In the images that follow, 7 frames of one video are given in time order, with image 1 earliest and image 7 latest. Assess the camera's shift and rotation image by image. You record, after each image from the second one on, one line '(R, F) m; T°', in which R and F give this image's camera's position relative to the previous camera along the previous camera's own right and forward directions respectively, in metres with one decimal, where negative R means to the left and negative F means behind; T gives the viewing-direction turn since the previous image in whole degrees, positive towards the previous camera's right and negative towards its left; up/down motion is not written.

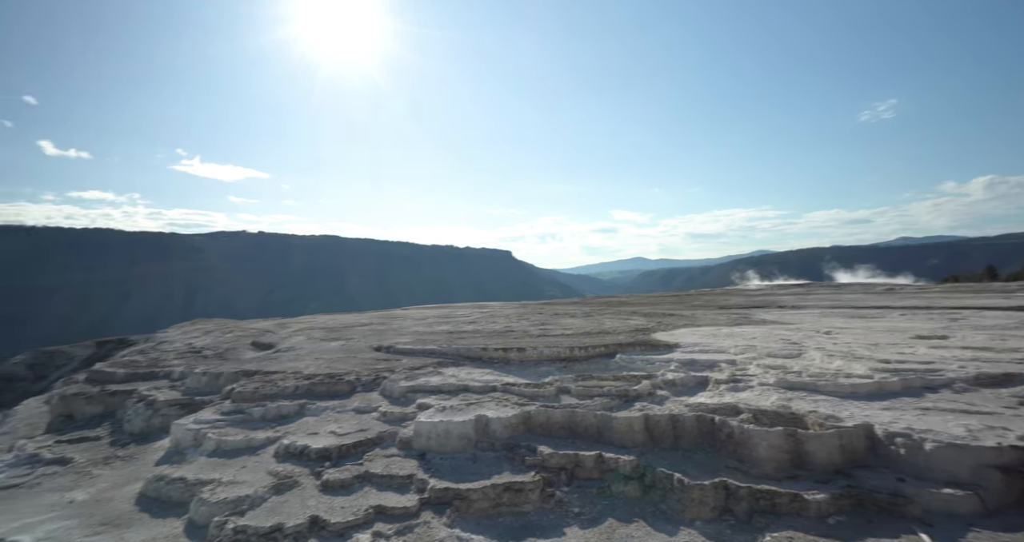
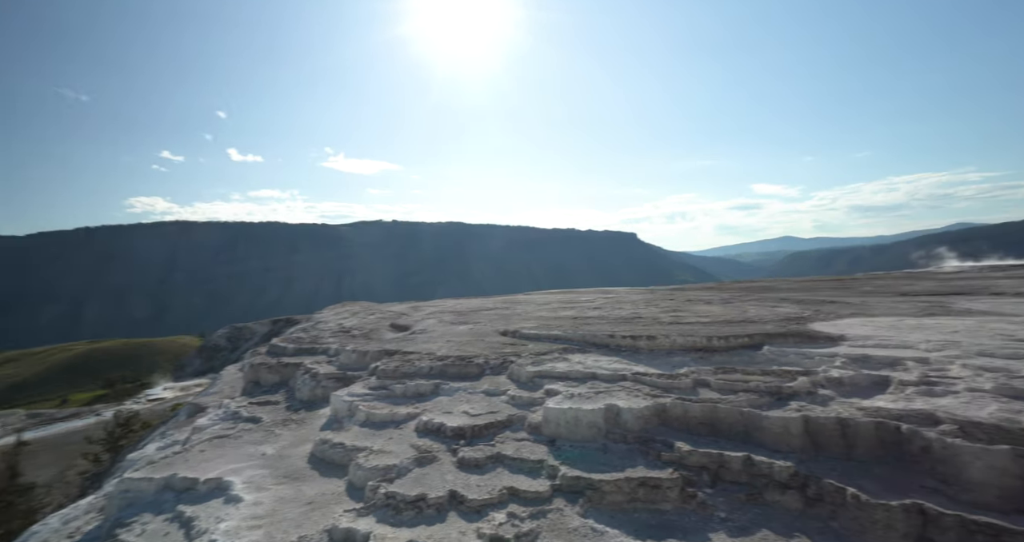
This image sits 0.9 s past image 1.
(-0.2, +0.2) m; -14°
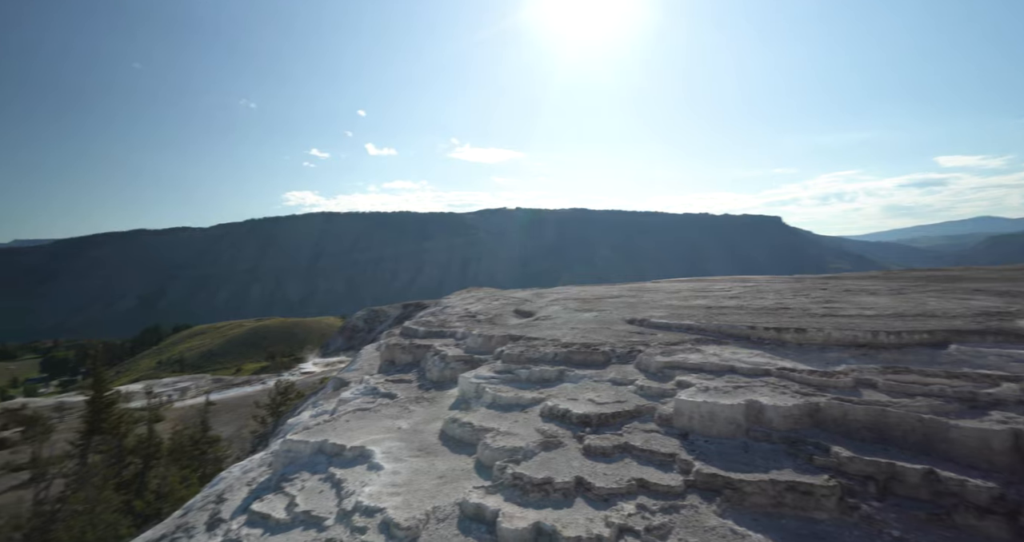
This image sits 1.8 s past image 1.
(-0.6, 0.0) m; -11°
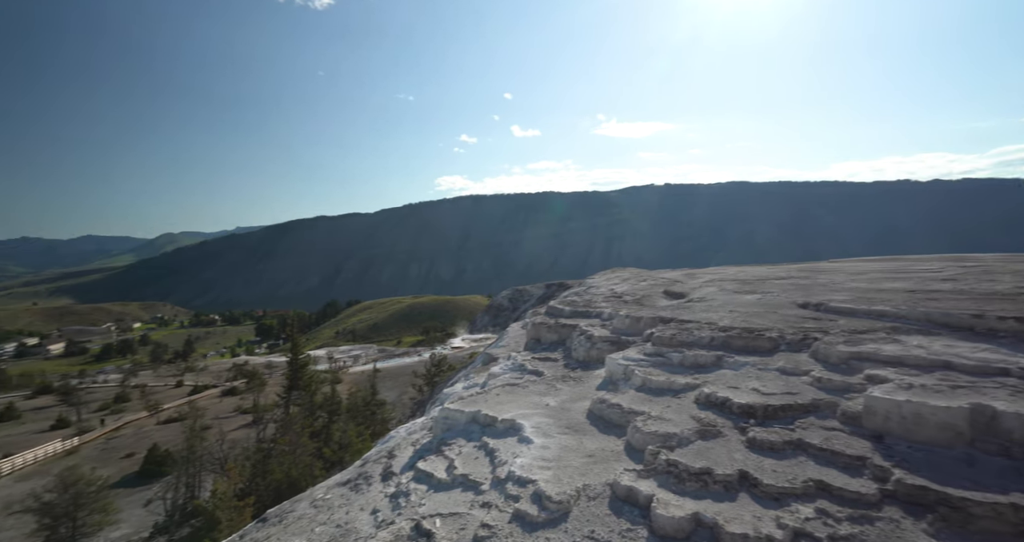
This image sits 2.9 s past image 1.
(-0.5, 0.0) m; -15°
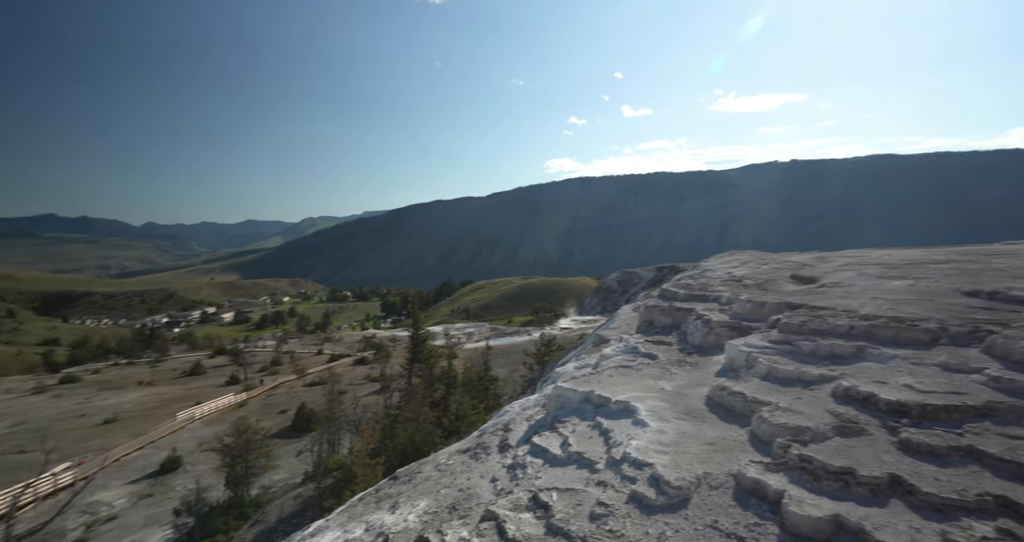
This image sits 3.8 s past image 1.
(-0.5, -0.1) m; -11°
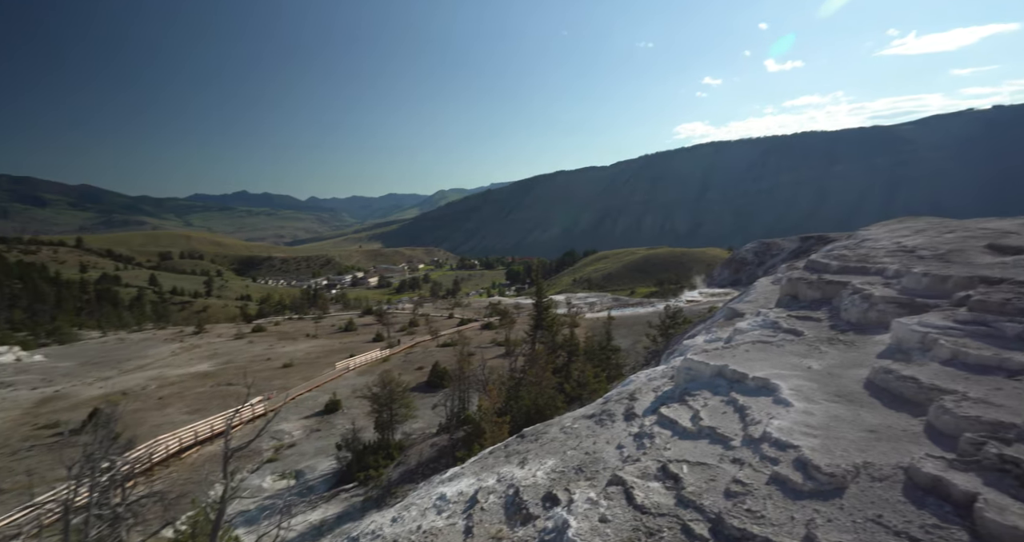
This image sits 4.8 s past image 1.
(-0.4, -0.1) m; -13°
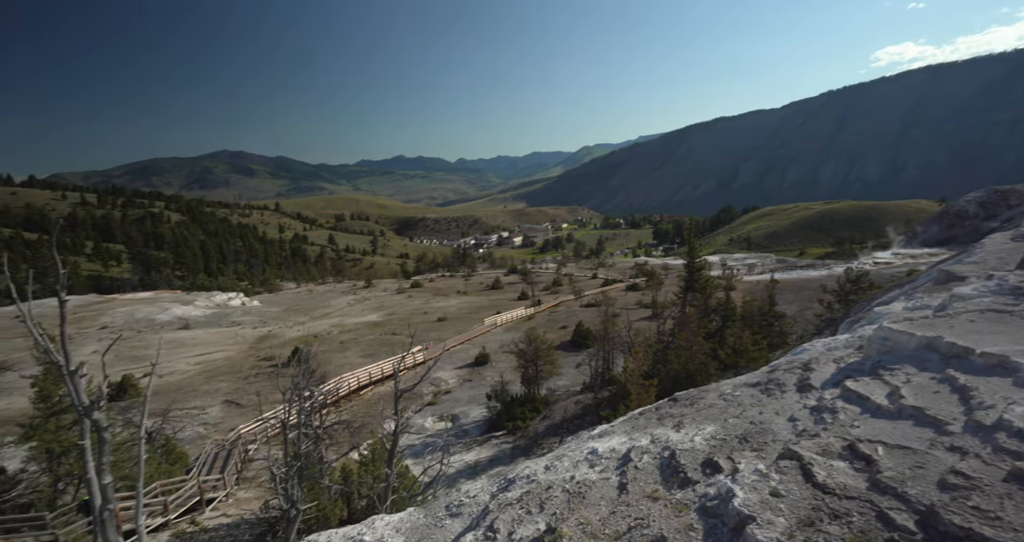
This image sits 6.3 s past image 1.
(-0.6, +0.1) m; -15°
